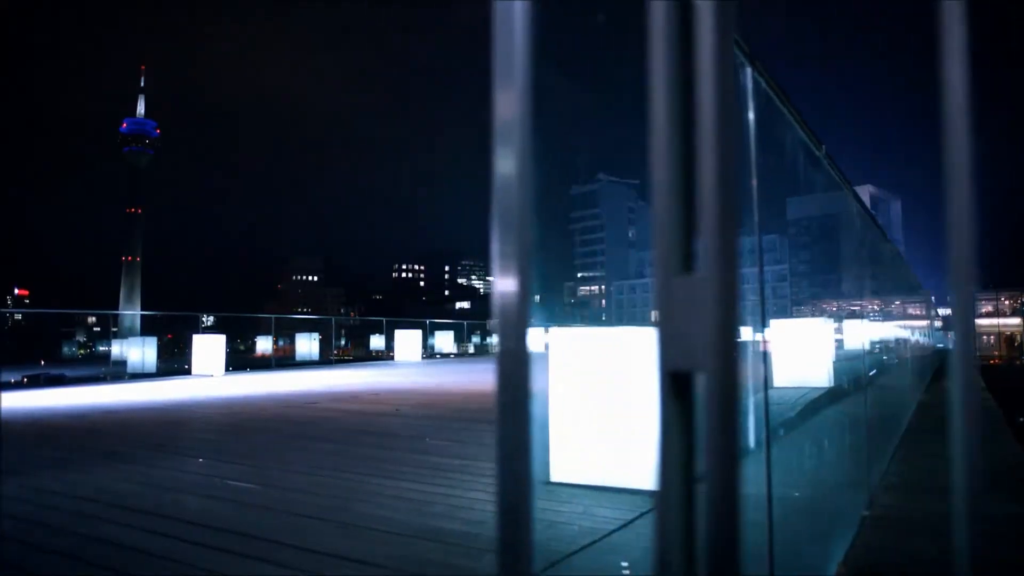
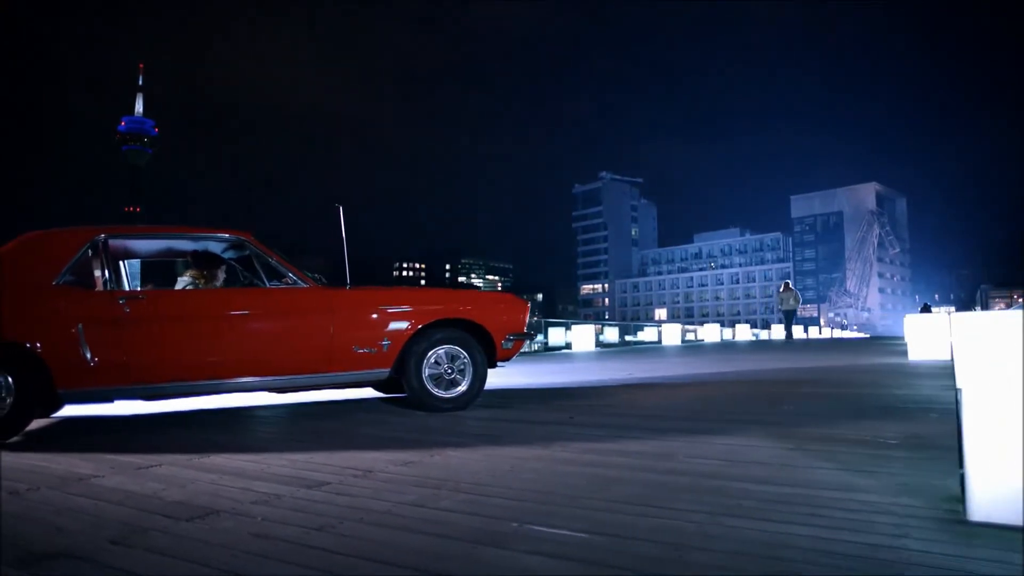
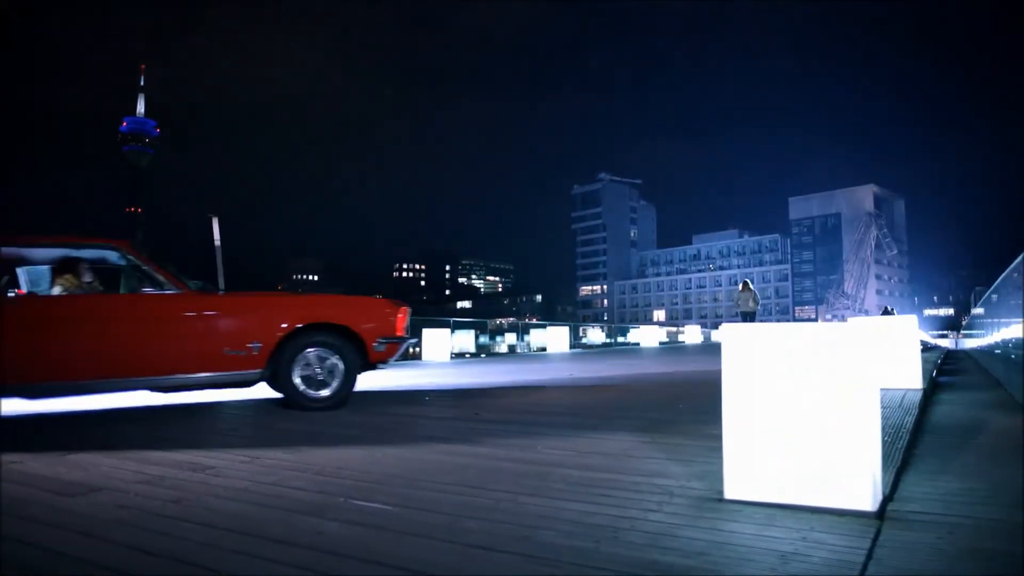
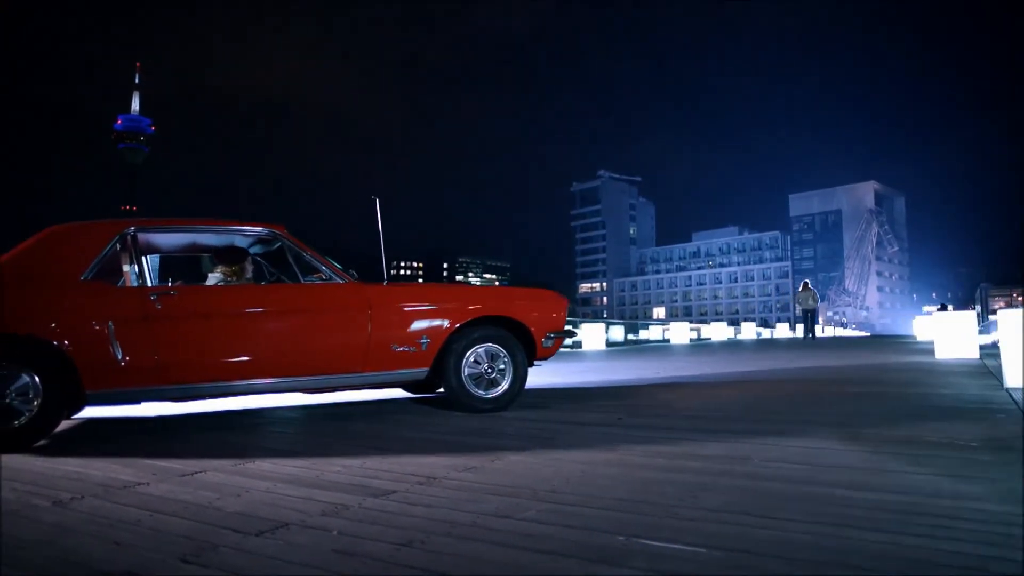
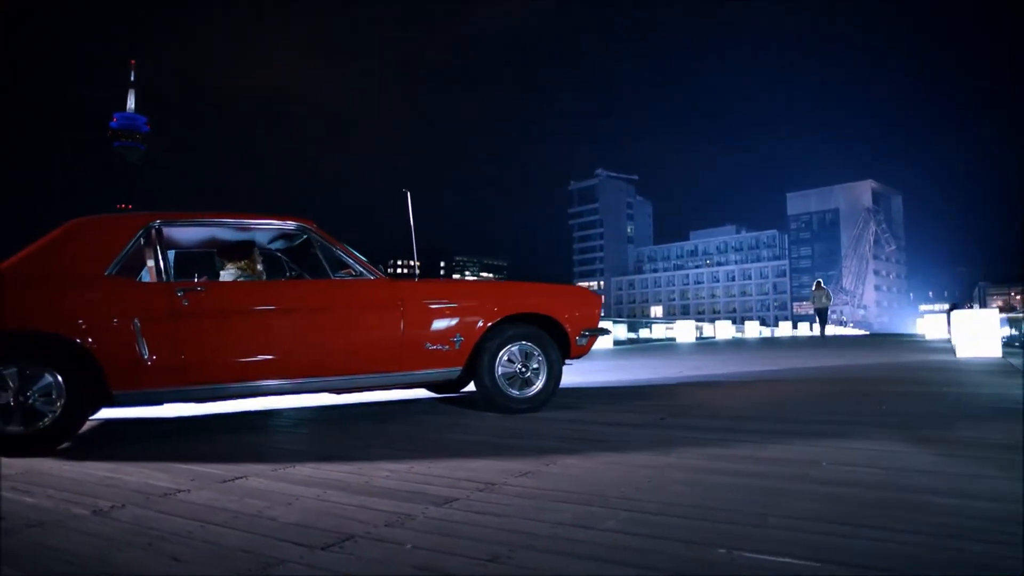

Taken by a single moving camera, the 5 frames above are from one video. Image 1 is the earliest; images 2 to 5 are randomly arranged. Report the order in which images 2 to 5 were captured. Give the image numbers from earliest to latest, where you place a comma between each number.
3, 2, 4, 5
